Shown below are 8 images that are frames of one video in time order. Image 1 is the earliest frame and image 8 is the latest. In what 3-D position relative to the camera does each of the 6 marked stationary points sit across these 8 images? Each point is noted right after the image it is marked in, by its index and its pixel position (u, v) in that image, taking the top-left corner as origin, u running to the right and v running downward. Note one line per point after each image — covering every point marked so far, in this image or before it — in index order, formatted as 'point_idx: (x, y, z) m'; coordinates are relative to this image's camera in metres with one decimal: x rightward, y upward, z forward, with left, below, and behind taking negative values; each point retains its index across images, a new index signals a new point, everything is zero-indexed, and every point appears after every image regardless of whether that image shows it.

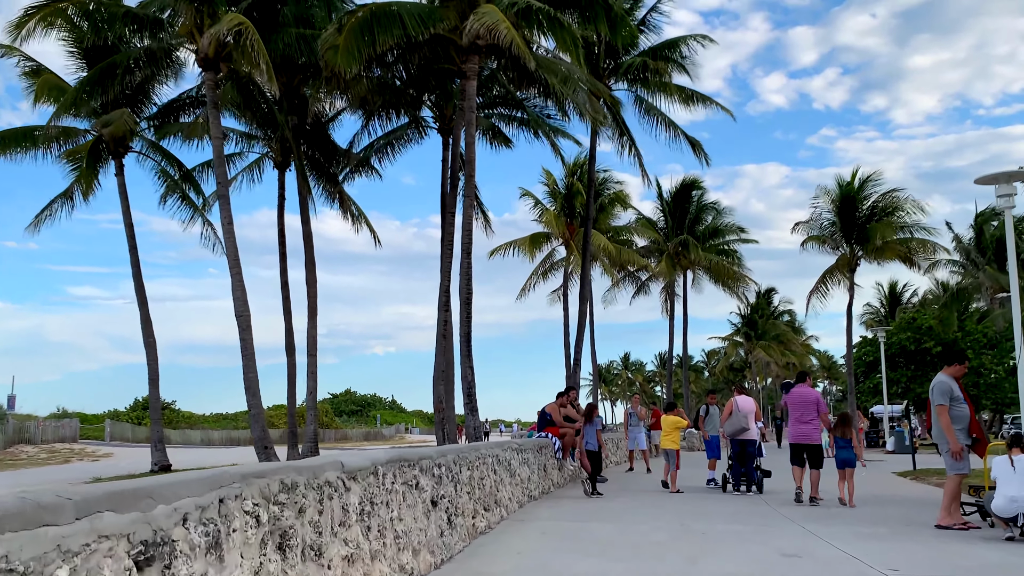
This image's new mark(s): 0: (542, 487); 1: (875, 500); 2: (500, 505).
0: (+0.4, -2.7, +12.3) m
1: (+5.0, -2.9, +12.6) m
2: (-0.1, -2.1, +8.9) m
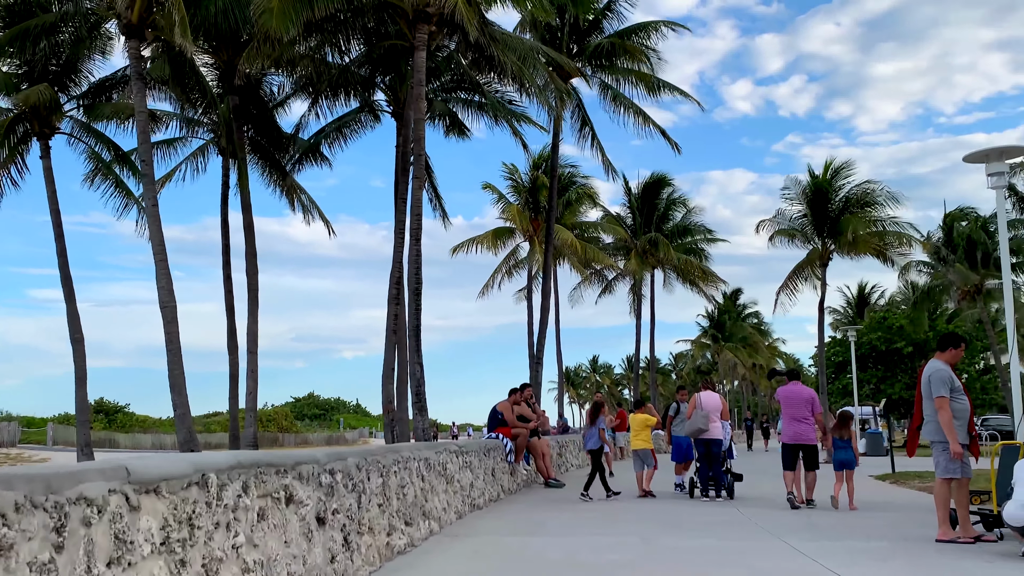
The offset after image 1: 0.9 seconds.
0: (-0.3, -2.5, +11.0) m
1: (+4.3, -2.7, +11.4) m
2: (-0.7, -1.9, +7.5) m
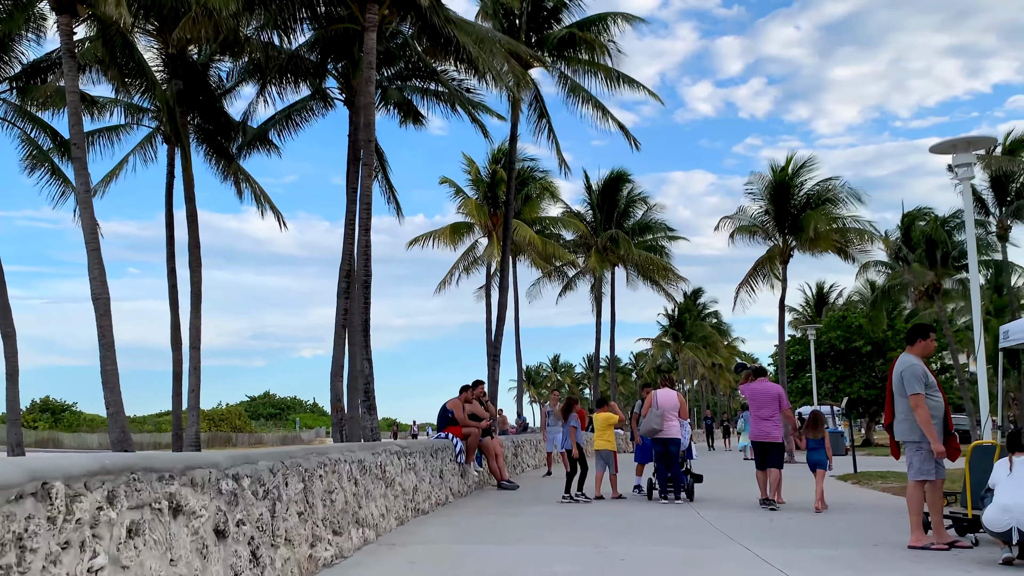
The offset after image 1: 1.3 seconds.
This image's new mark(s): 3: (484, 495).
0: (-0.8, -2.4, +10.3) m
1: (+3.7, -2.6, +10.9) m
2: (-1.1, -1.7, +6.9) m
3: (-0.4, -2.8, +12.2) m
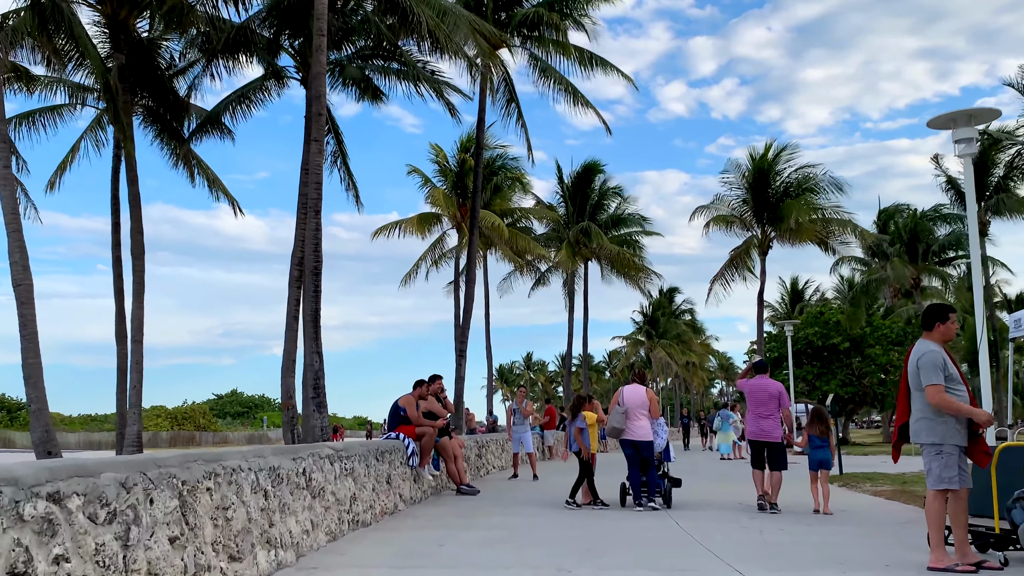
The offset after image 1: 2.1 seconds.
0: (-1.3, -2.2, +9.1) m
1: (+3.2, -2.4, +9.8) m
2: (-1.4, -1.6, +5.7) m
3: (-0.9, -2.6, +11.1) m
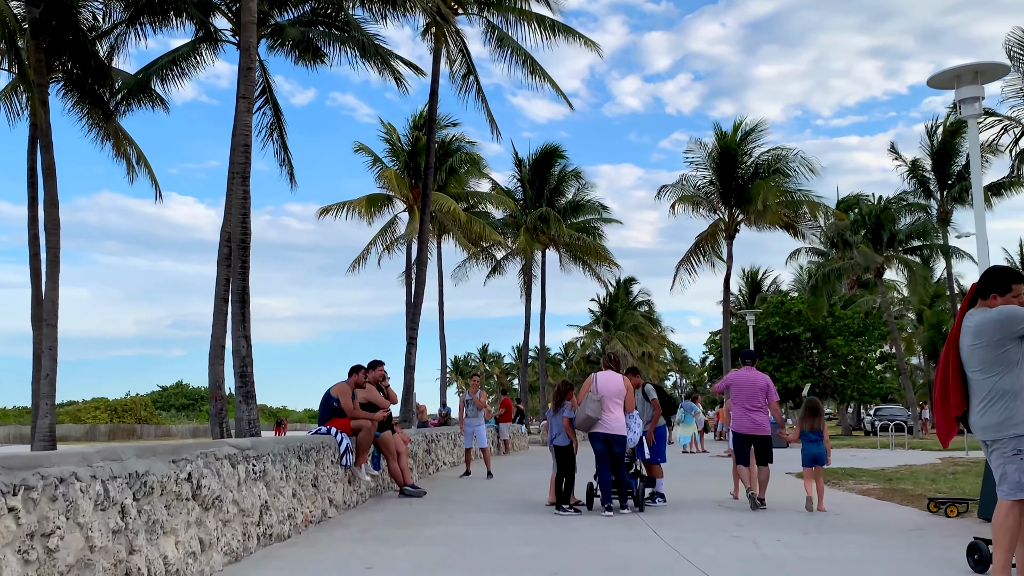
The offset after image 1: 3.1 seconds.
0: (-1.7, -1.9, +7.7) m
1: (+2.8, -2.2, +8.6) m
2: (-1.7, -1.3, +4.2) m
3: (-1.4, -2.3, +9.6) m
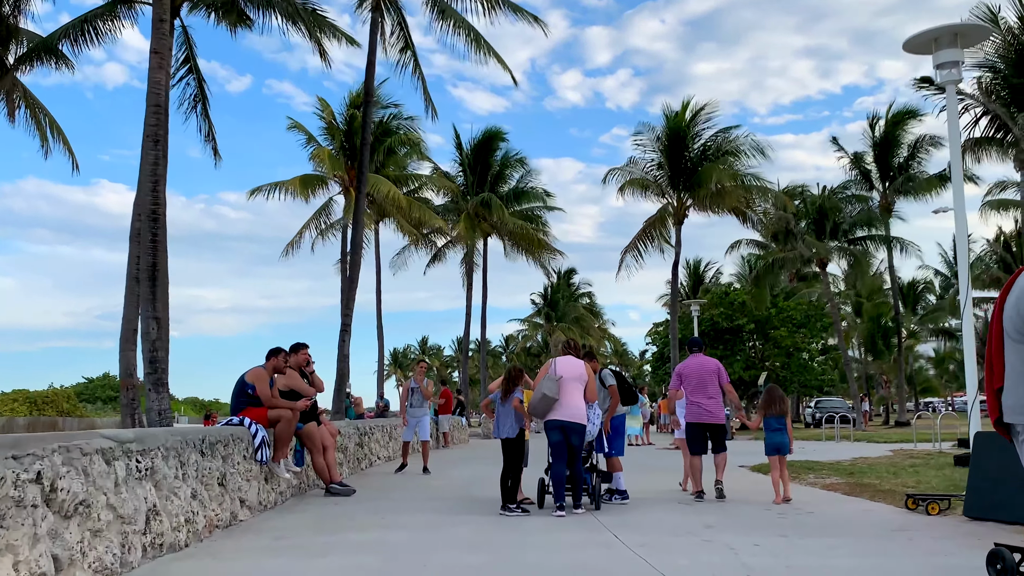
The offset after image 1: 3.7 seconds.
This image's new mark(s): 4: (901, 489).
0: (-2.1, -1.7, +6.5) m
1: (+2.3, -2.0, +7.8) m
2: (-1.9, -1.1, +3.0) m
3: (-1.9, -2.0, +8.5) m
4: (+4.4, -2.3, +10.4) m
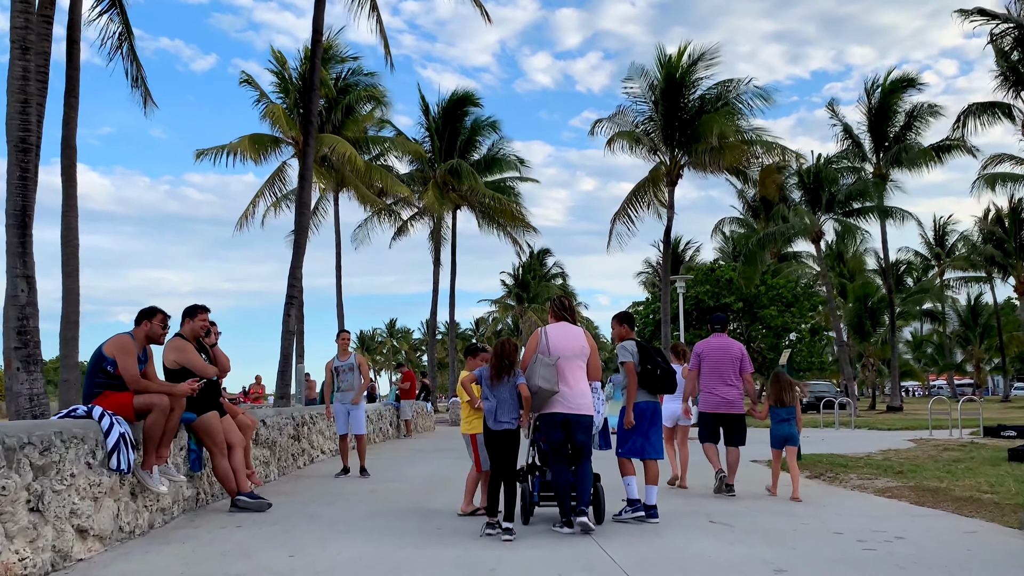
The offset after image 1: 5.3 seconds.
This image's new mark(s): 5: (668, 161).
0: (-2.2, -1.3, +4.0) m
1: (+2.1, -1.6, +5.4) m
2: (-1.9, -0.8, +0.5) m
3: (-2.1, -1.6, +6.0) m
4: (+4.2, -1.8, +8.2) m
5: (+3.2, +2.6, +19.3) m
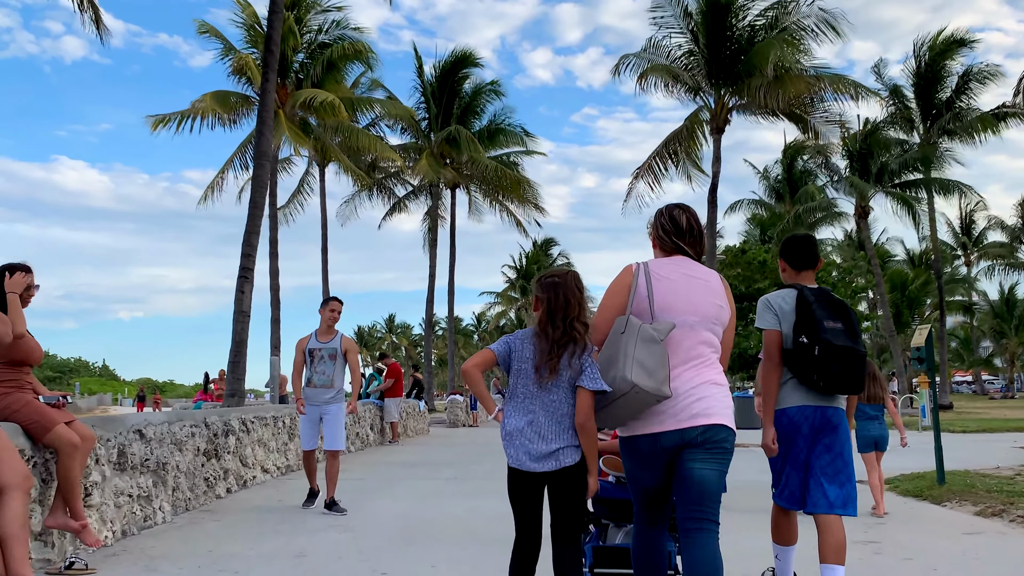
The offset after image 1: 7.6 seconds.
0: (-2.1, -0.8, +0.6) m
1: (+2.3, -1.1, +1.9) m
2: (-1.7, -0.4, -2.9) m
3: (-1.9, -1.2, +2.5) m
4: (+4.3, -1.4, +4.7) m
5: (+3.4, +3.1, +15.8) m
